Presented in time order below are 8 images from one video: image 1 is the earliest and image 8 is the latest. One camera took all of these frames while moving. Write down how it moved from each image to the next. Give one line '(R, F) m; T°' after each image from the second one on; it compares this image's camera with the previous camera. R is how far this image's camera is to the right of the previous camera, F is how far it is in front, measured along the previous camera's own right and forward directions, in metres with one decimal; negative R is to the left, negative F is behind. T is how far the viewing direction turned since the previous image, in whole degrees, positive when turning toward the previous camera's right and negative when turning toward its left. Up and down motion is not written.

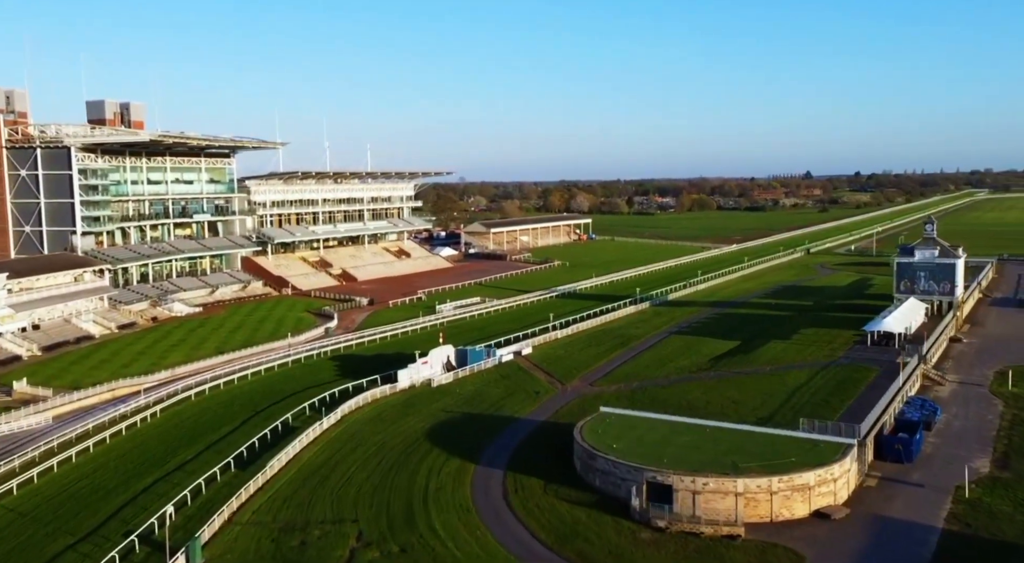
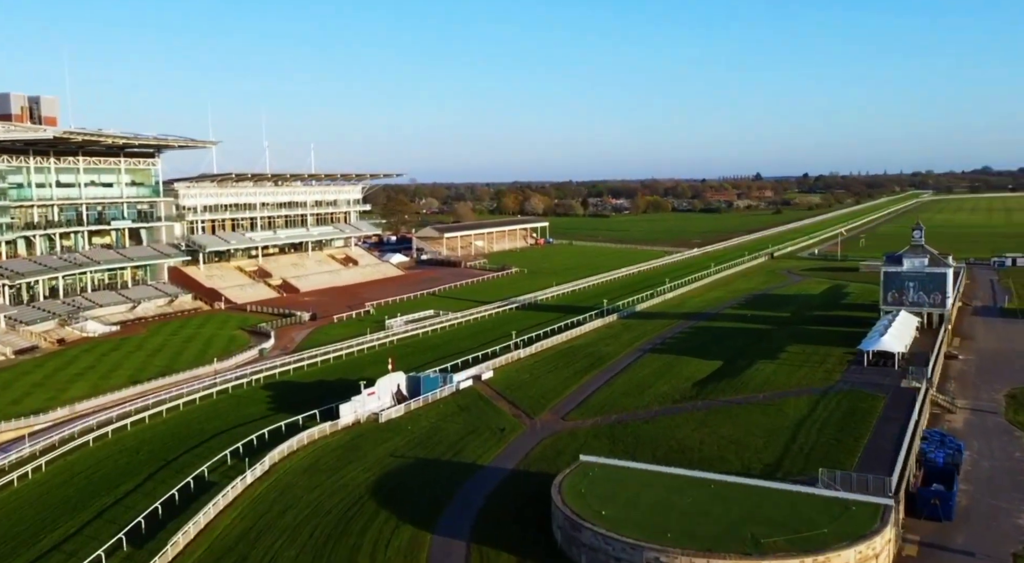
(-0.2, +4.1) m; +3°
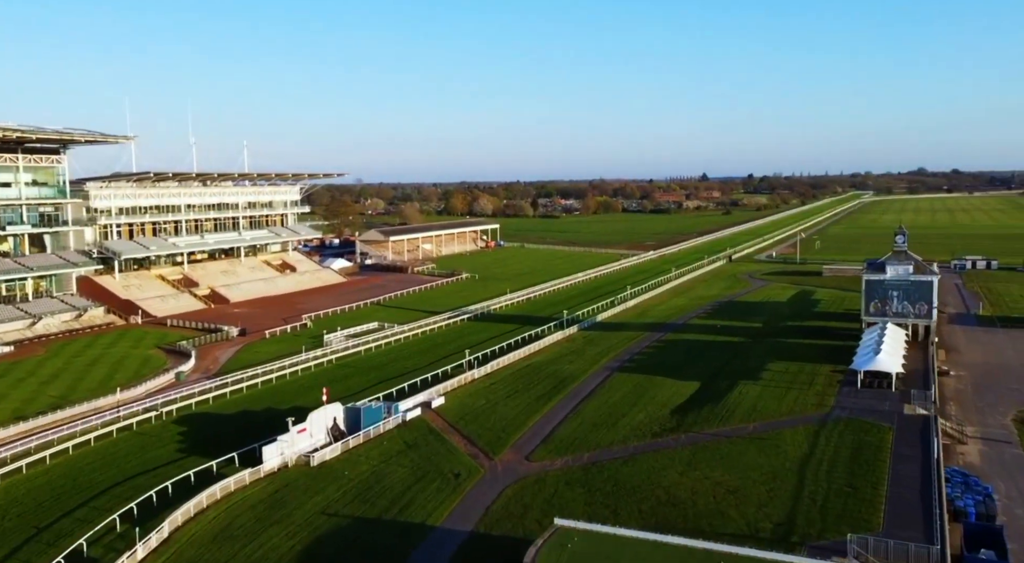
(-0.2, +3.9) m; +4°
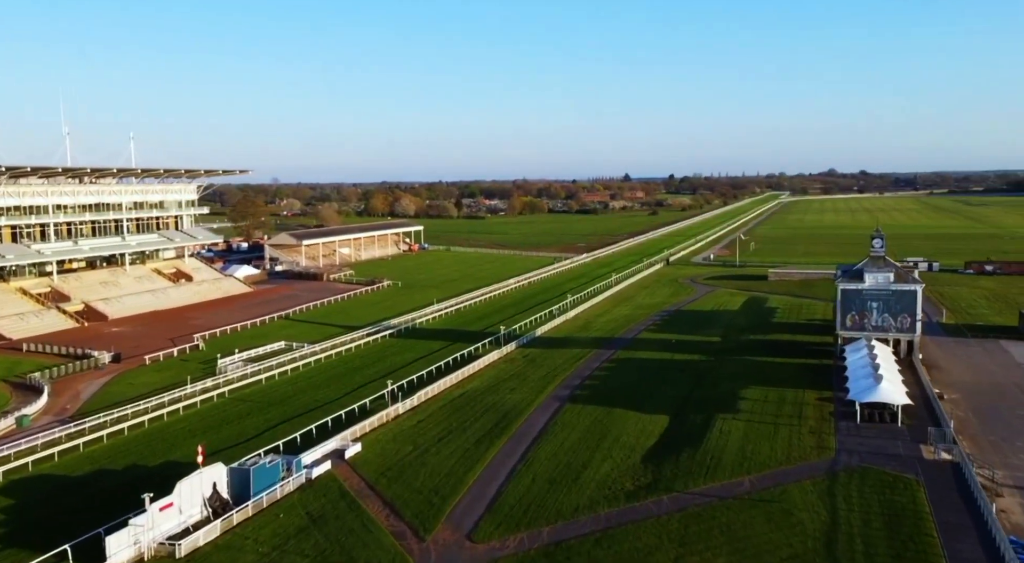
(-0.3, +5.5) m; +5°
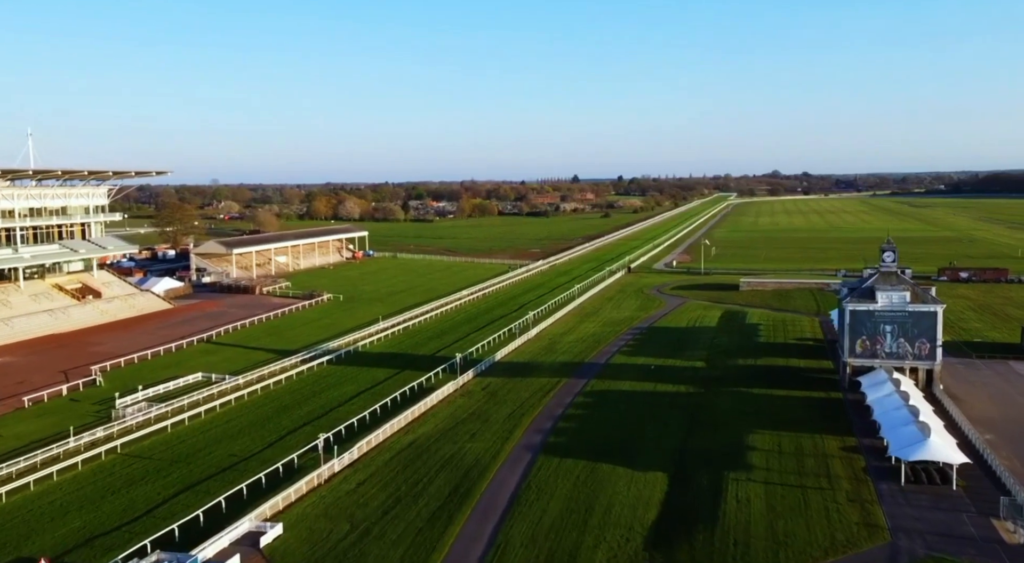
(-0.3, +5.1) m; +4°
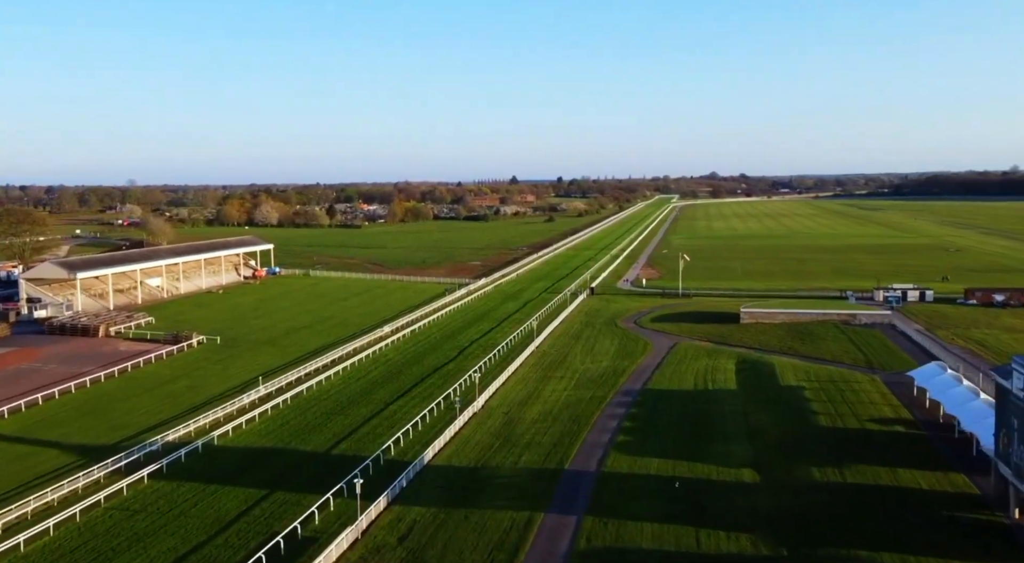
(0.0, +13.3) m; +4°
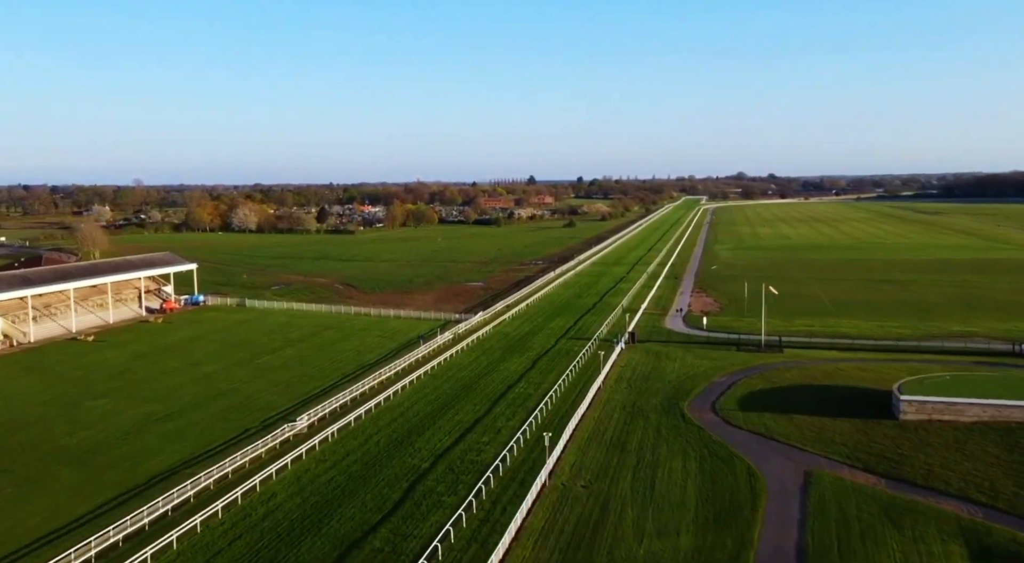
(+0.7, +18.3) m; -1°
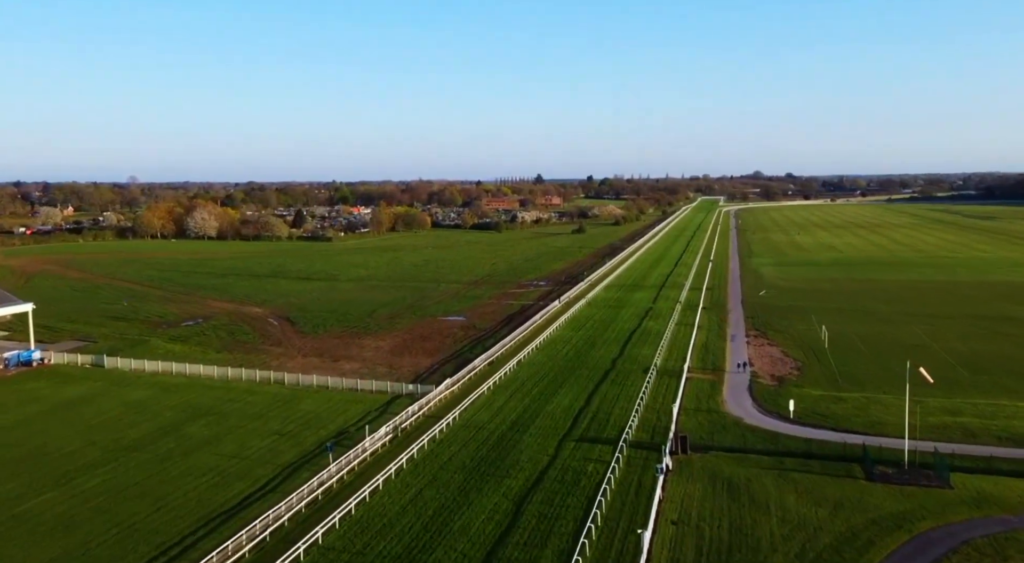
(+1.0, +16.2) m; -1°
